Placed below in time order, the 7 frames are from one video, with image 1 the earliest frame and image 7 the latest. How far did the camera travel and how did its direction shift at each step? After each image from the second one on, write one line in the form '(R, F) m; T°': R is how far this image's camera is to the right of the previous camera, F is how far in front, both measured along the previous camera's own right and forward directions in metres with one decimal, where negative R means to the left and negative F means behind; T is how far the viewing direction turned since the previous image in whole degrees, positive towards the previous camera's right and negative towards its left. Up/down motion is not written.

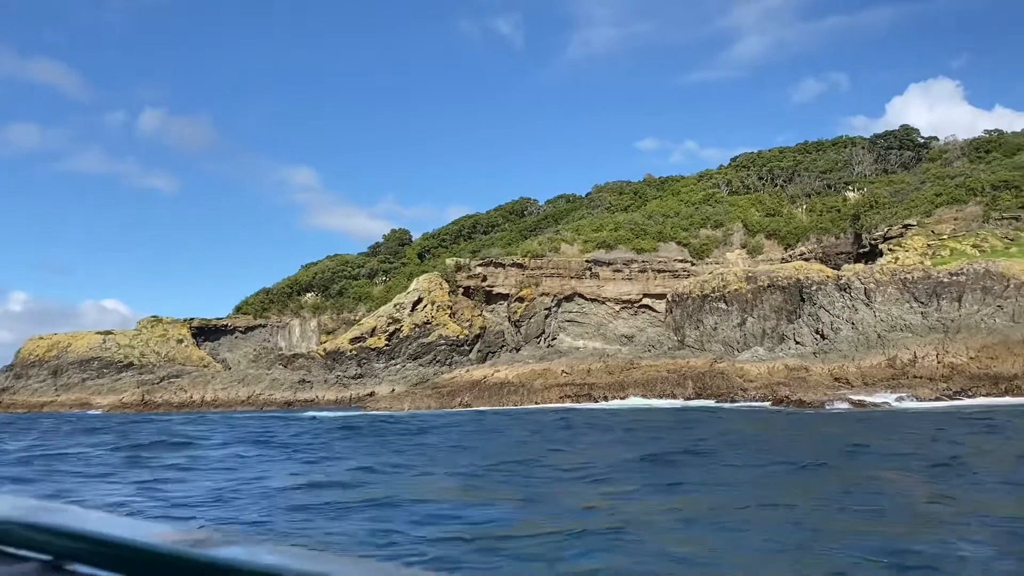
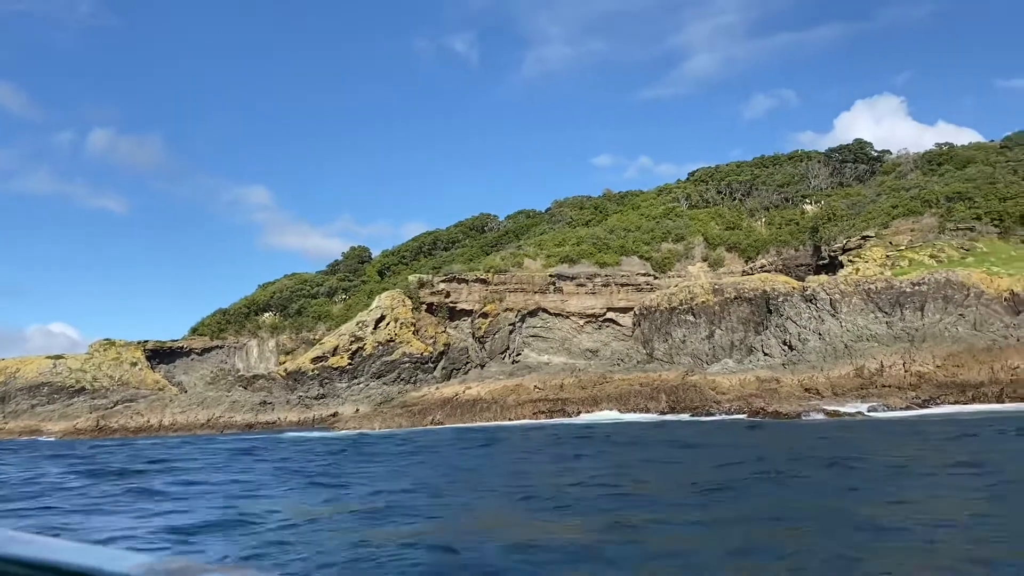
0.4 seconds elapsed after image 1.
(-0.4, +0.3) m; +3°
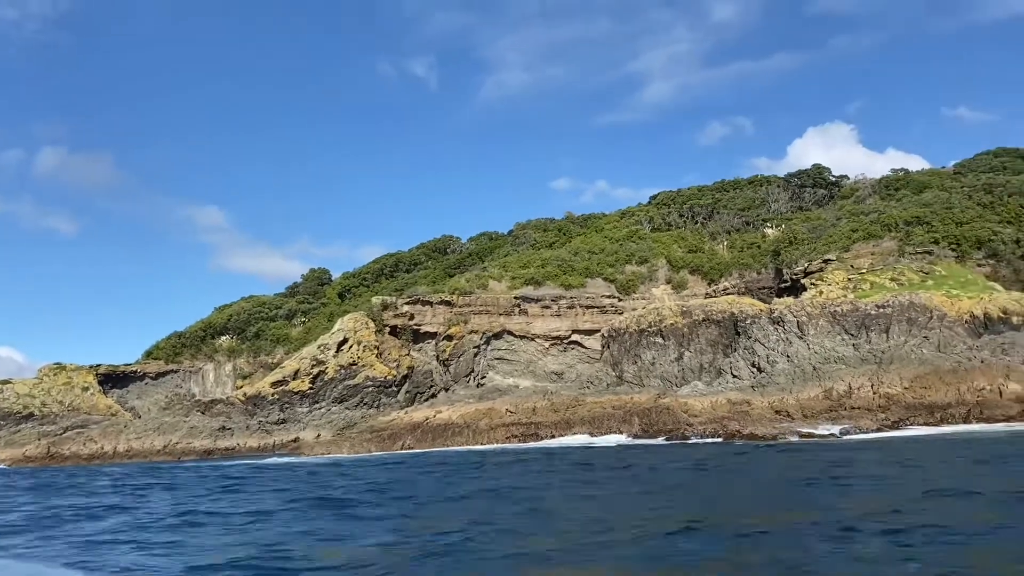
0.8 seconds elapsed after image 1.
(-0.4, +0.3) m; +3°
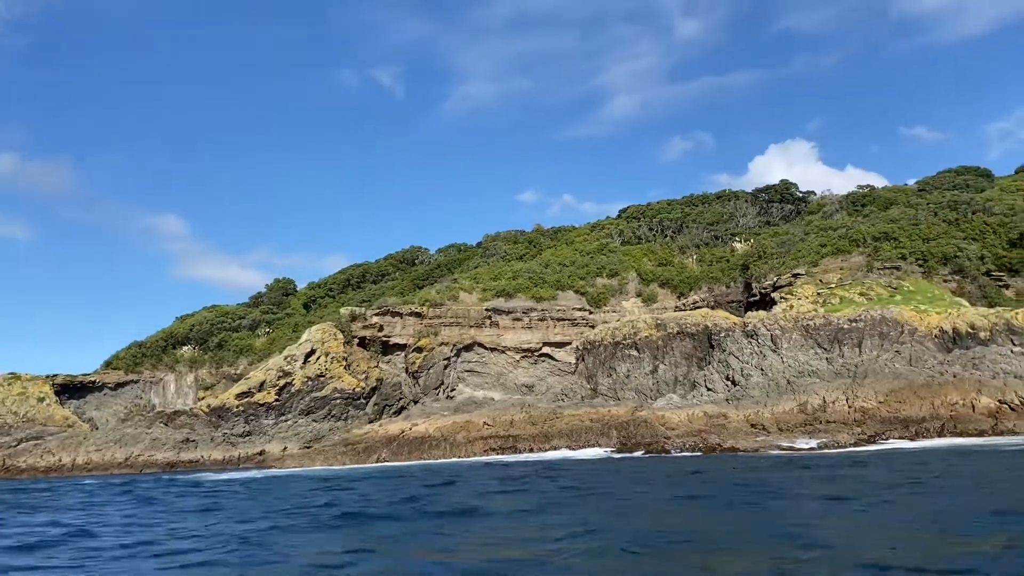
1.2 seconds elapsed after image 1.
(-0.4, +0.3) m; +2°
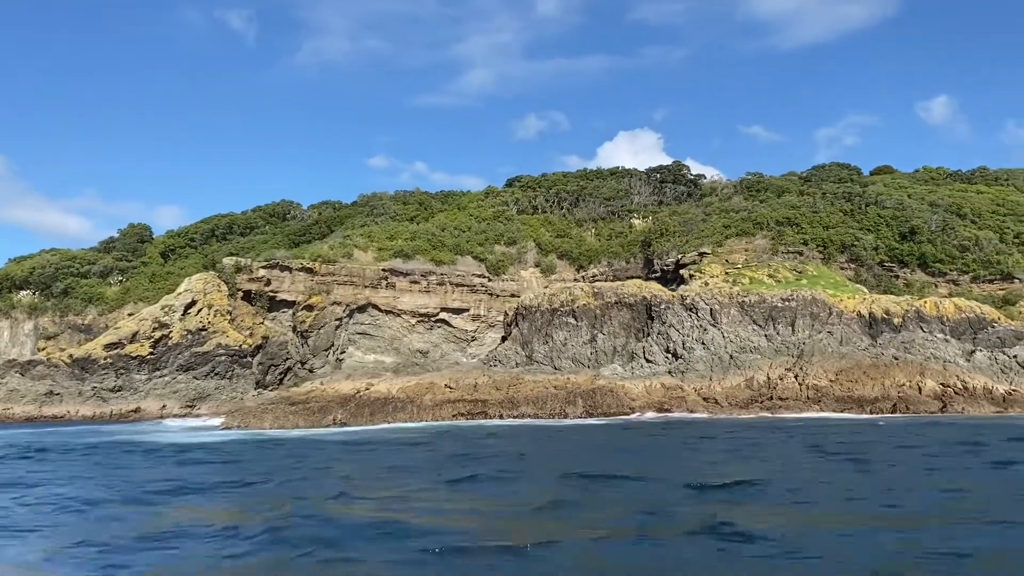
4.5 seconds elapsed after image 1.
(-3.6, +2.2) m; +11°
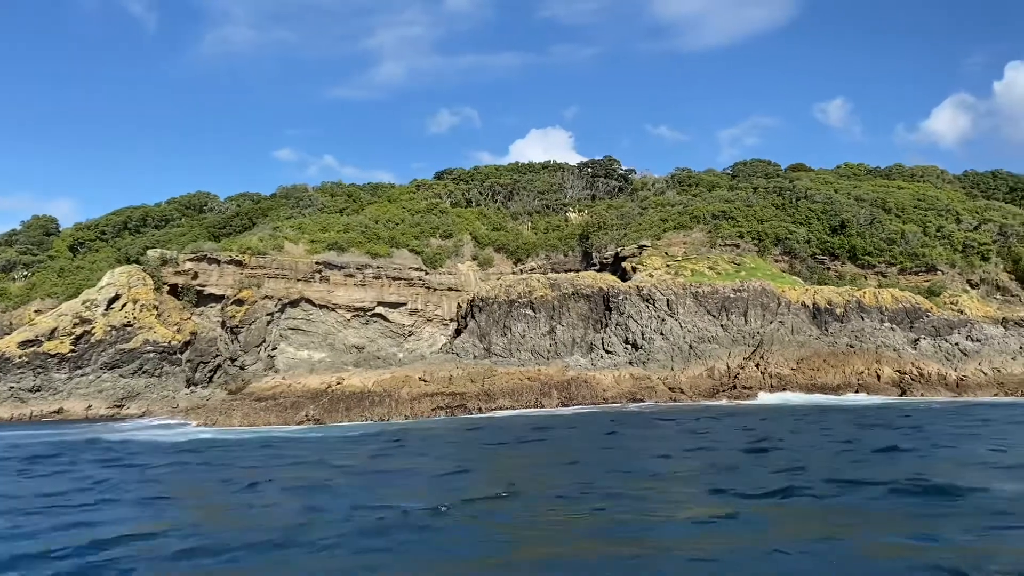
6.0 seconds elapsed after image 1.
(-1.8, +0.7) m; +6°
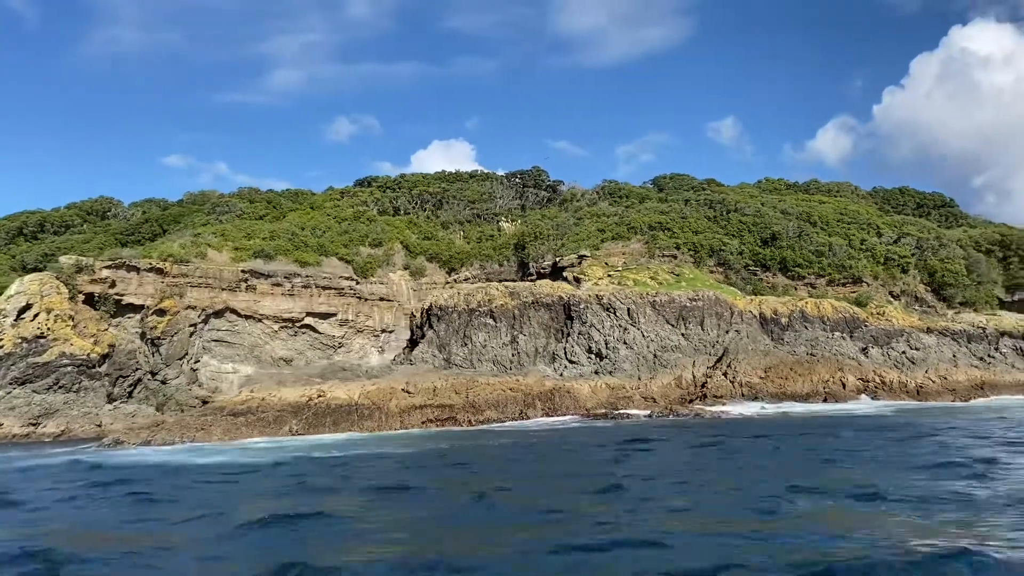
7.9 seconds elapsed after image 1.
(-2.3, +1.0) m; +7°
